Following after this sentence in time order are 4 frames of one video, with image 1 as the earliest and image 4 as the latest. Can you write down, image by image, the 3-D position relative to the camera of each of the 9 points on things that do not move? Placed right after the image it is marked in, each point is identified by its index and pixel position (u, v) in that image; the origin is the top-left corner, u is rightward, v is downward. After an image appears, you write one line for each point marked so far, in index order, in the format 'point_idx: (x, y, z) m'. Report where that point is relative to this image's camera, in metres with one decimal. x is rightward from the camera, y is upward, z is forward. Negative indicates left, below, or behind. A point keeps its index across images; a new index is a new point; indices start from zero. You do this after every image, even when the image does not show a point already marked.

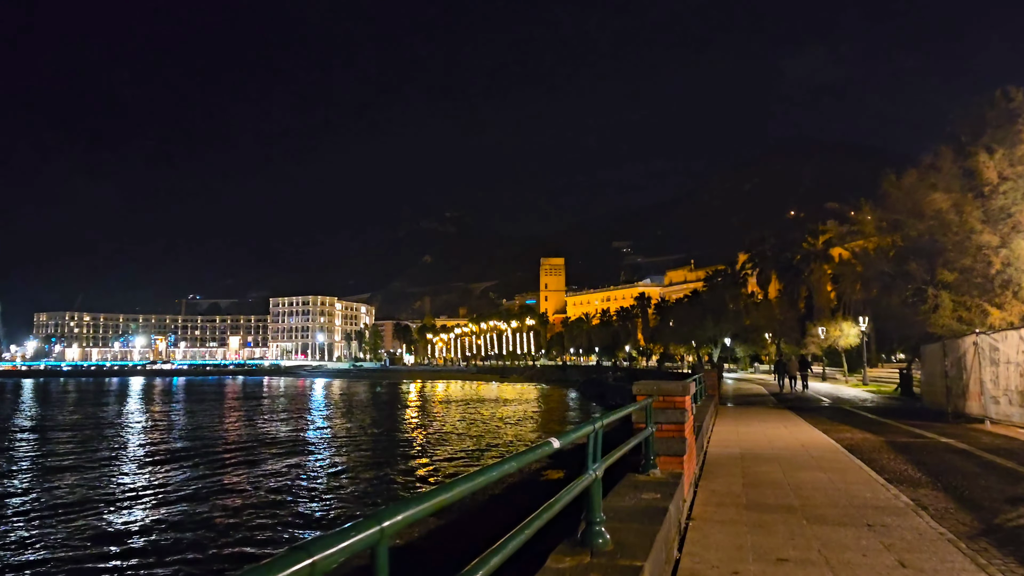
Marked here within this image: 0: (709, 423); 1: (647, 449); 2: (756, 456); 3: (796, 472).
0: (+4.3, -2.9, +16.8) m
1: (+1.4, -1.6, +7.9) m
2: (+4.0, -2.8, +12.7) m
3: (+4.0, -2.6, +10.8) m
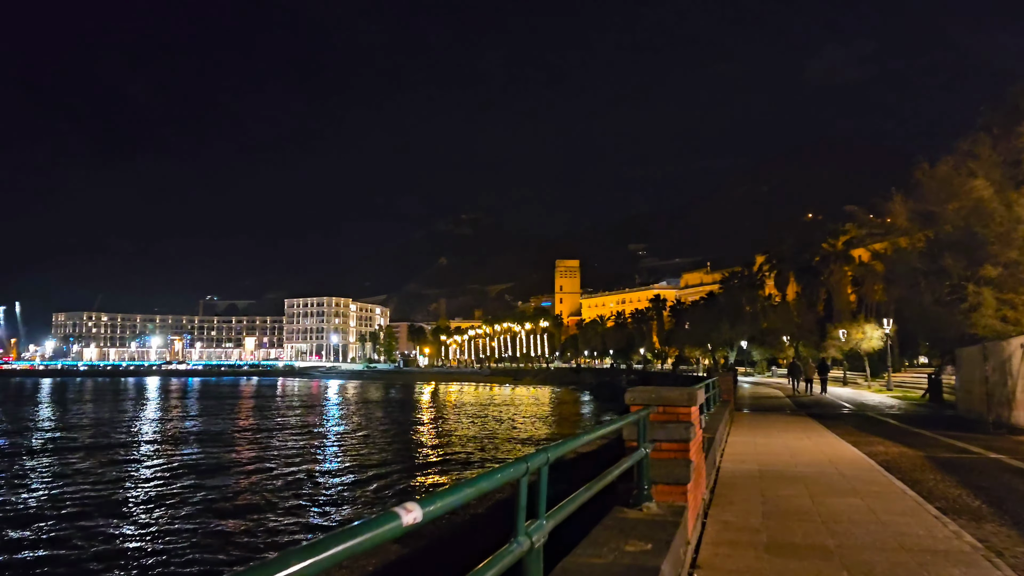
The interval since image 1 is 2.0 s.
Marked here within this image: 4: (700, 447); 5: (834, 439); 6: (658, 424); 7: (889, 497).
0: (+4.1, -2.8, +15.0) m
1: (+1.0, -1.5, +6.2) m
2: (+3.8, -2.6, +10.9) m
3: (+3.7, -2.5, +9.0) m
4: (+1.9, -1.6, +7.8) m
5: (+6.6, -3.1, +16.0) m
6: (+1.3, -1.2, +6.8) m
7: (+4.4, -2.4, +8.9) m
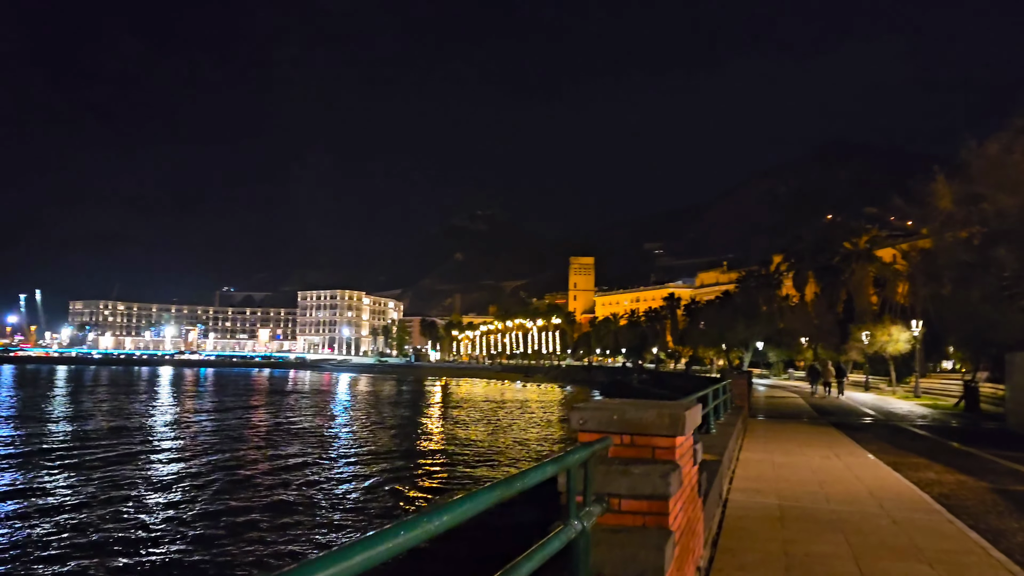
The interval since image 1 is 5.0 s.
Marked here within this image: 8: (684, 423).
0: (+3.5, -2.6, +12.2) m
1: (+0.3, -1.2, +3.5) m
2: (+3.1, -2.4, +8.1) m
3: (+3.0, -2.2, +6.3) m
4: (+1.2, -1.4, +5.1) m
5: (+6.1, -2.9, +13.2) m
6: (+0.6, -0.9, +4.1) m
7: (+3.7, -2.2, +6.2) m
8: (+1.0, -0.8, +4.5) m
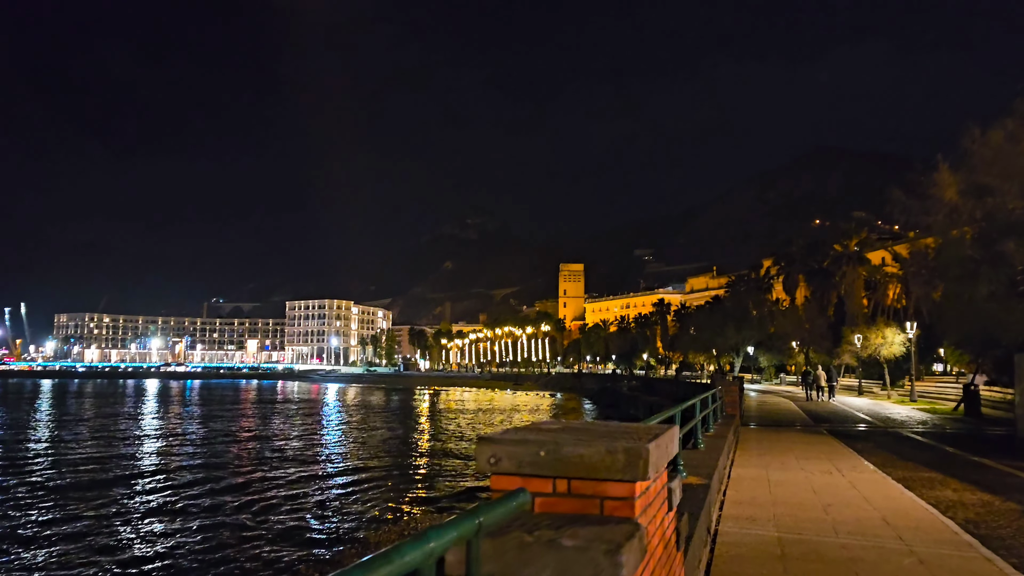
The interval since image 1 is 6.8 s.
0: (+3.0, -2.5, +10.8) m
1: (-0.2, -1.1, +2.0) m
2: (+2.6, -2.3, +6.7) m
3: (+2.5, -2.1, +4.8) m
4: (+0.7, -1.3, +3.7) m
5: (+5.5, -2.8, +11.8) m
6: (+0.1, -0.8, +2.6) m
7: (+3.2, -2.1, +4.7) m
8: (+0.5, -0.7, +3.0) m
